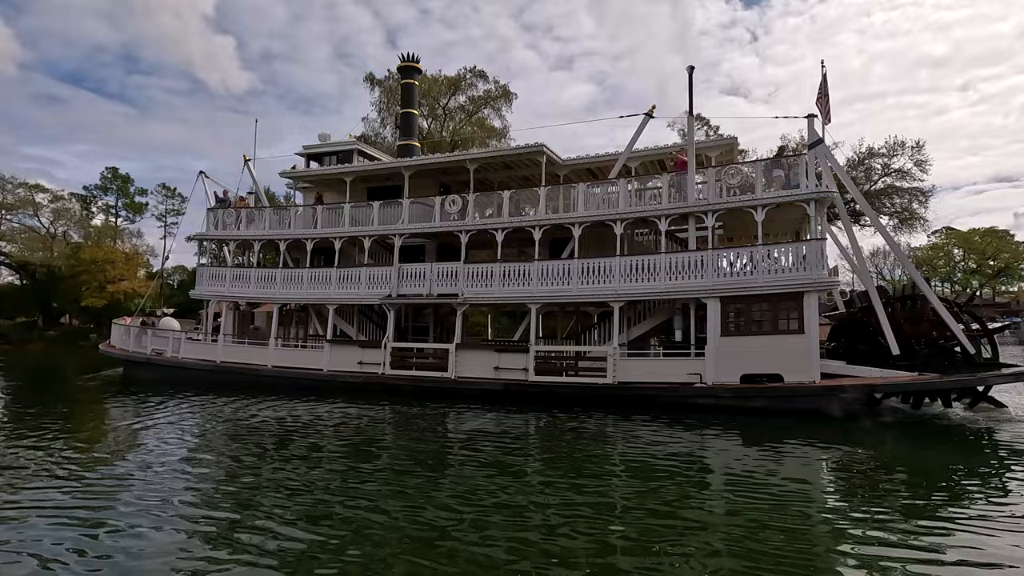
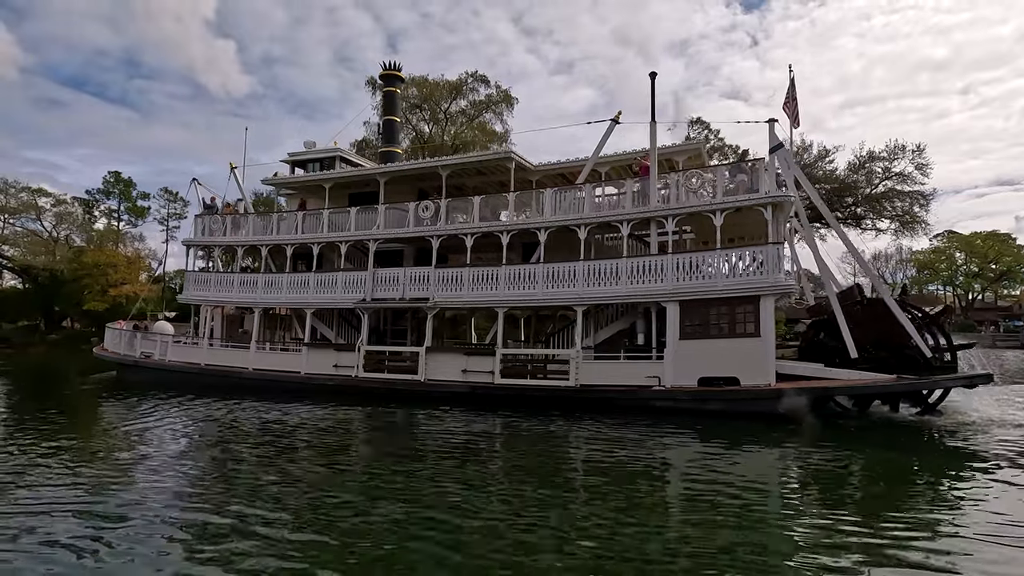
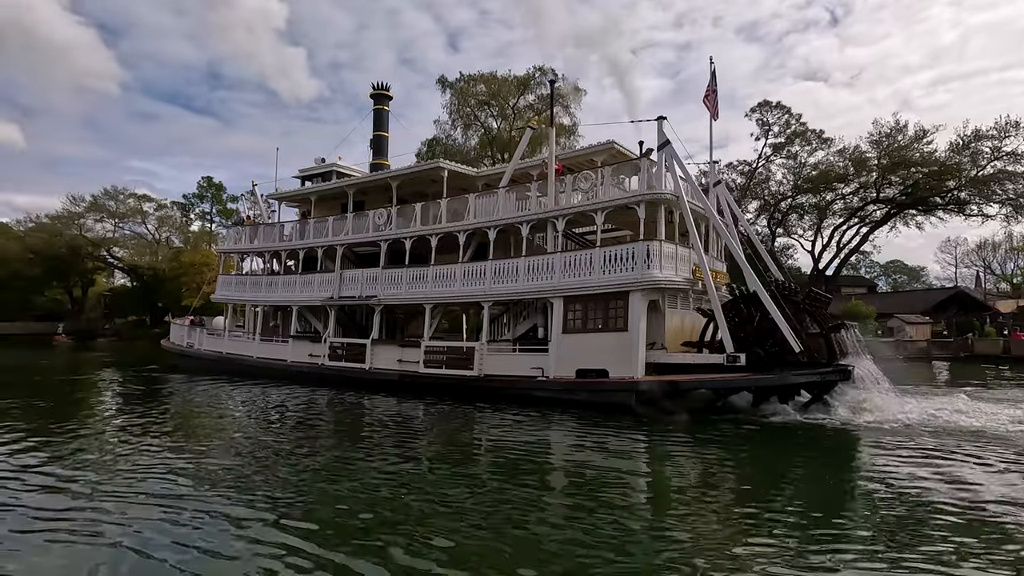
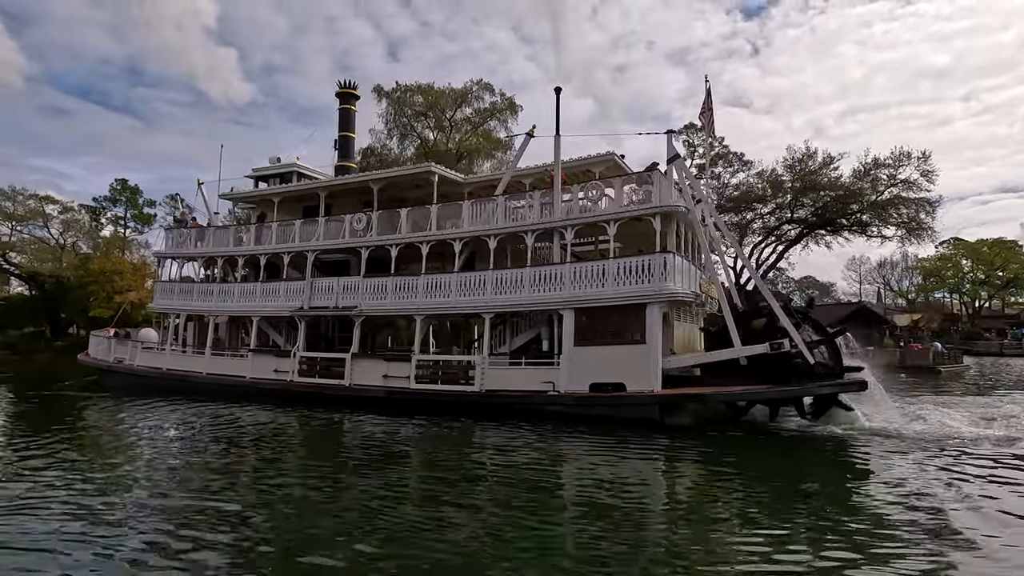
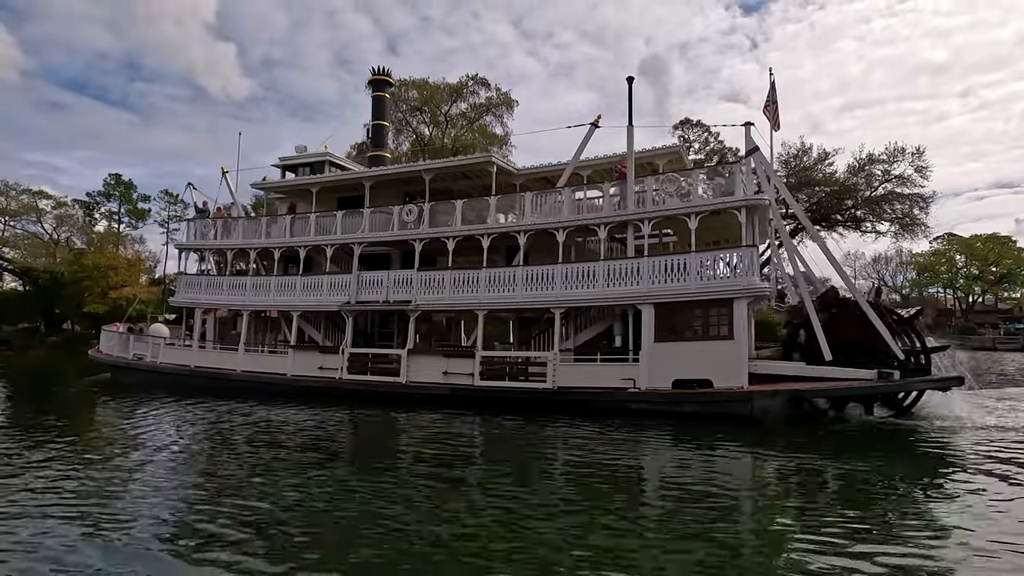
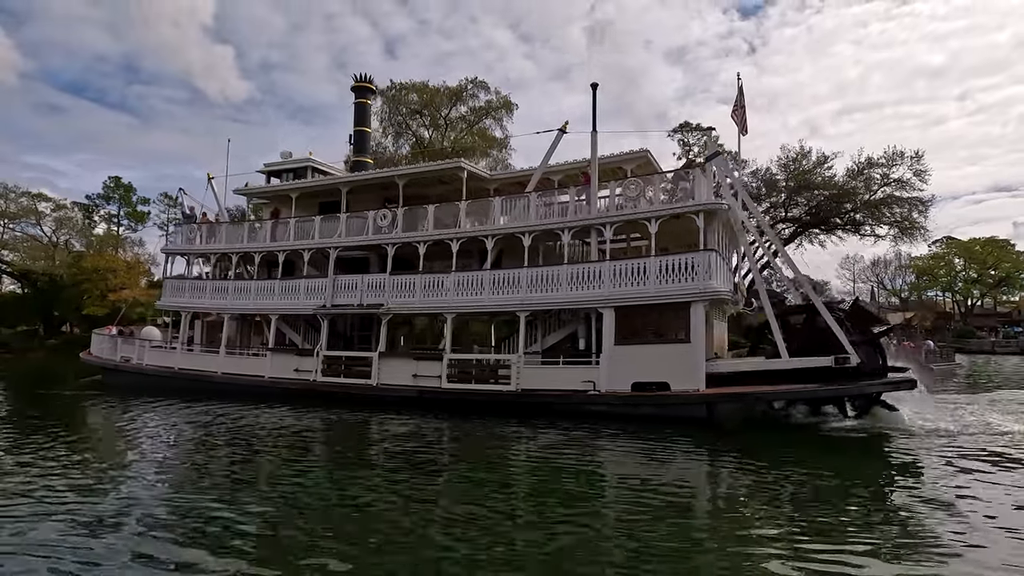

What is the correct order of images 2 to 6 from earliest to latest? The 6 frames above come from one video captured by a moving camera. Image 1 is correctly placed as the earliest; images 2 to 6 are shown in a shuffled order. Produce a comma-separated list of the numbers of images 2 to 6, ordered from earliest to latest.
2, 5, 6, 4, 3
